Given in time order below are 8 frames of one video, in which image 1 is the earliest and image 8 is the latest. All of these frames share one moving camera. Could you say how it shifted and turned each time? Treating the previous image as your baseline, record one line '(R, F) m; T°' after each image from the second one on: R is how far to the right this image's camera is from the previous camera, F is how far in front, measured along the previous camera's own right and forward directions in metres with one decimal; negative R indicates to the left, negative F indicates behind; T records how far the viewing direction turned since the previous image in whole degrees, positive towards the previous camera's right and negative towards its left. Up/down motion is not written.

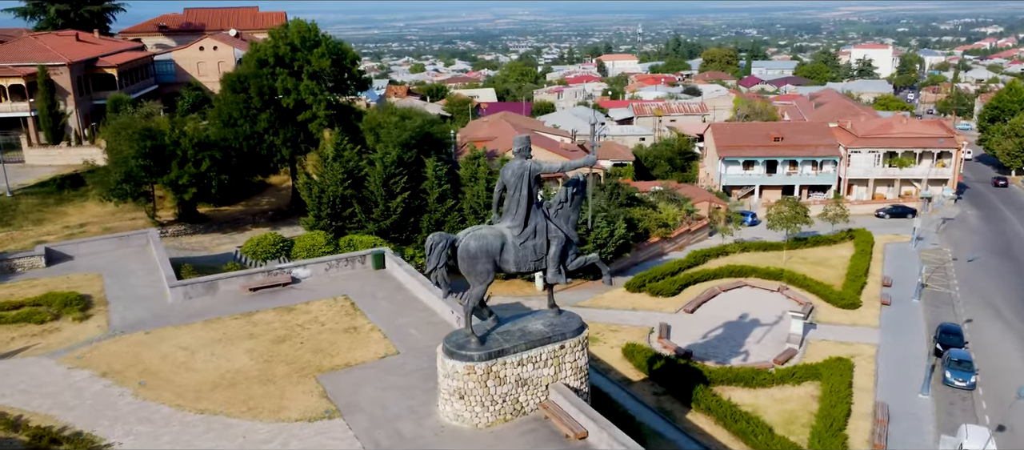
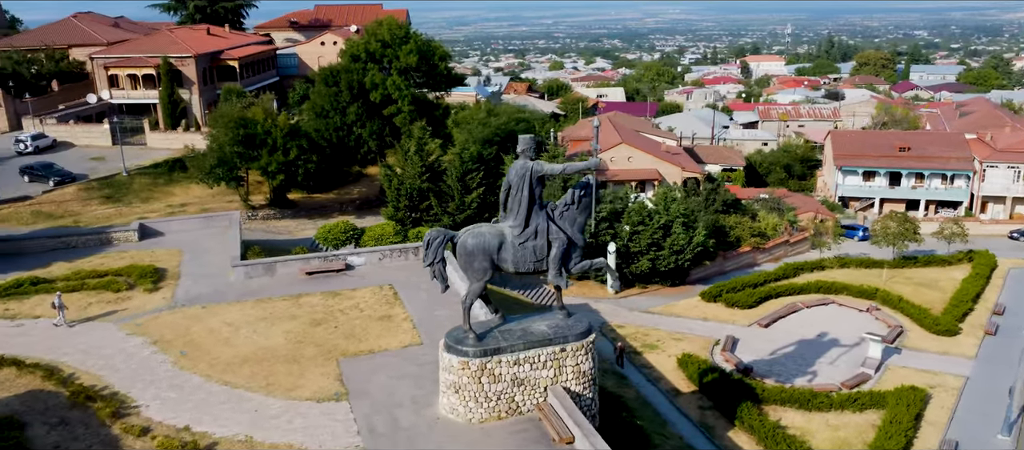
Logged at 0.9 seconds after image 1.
(+2.5, +0.1) m; -10°
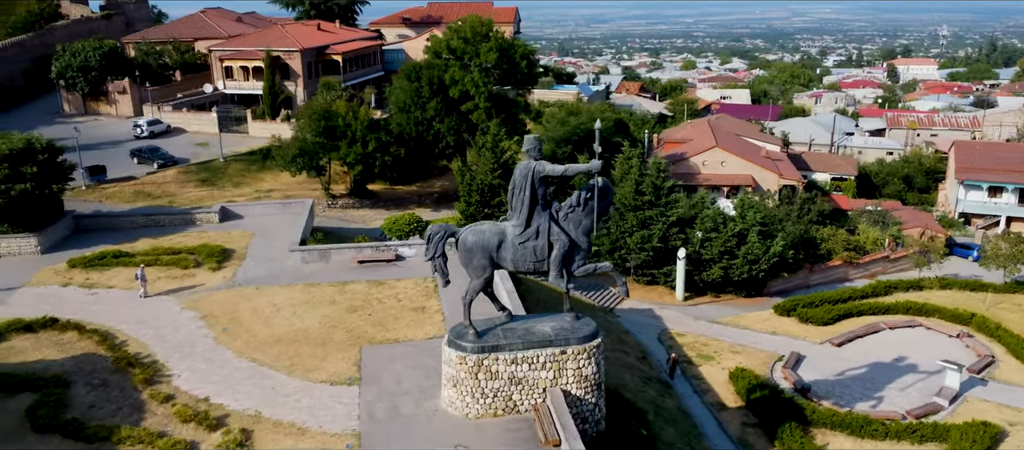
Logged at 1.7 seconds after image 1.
(+2.4, +0.1) m; -9°
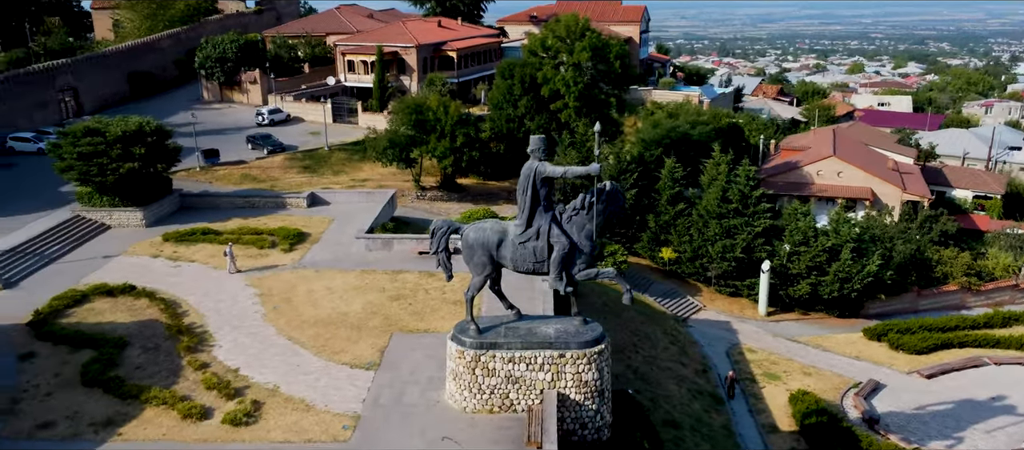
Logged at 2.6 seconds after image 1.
(+2.8, +0.2) m; -11°
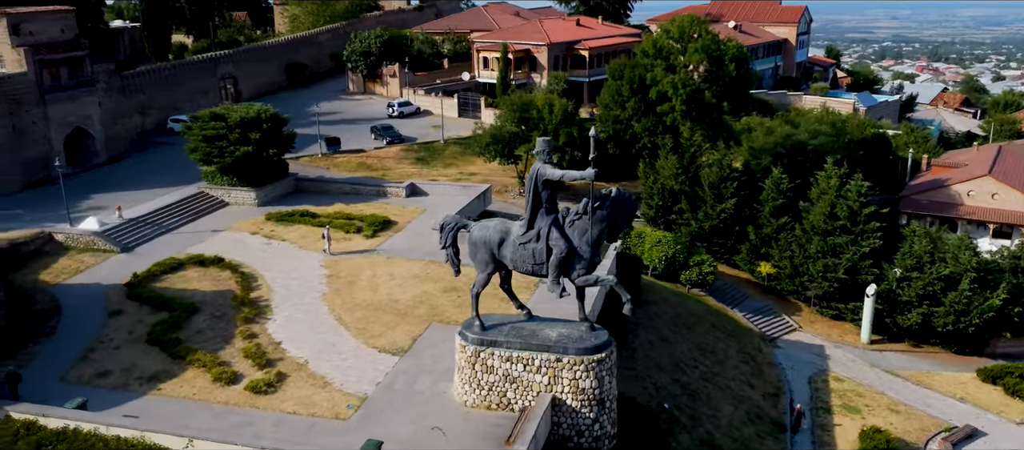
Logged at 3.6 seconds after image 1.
(+3.2, +0.3) m; -12°
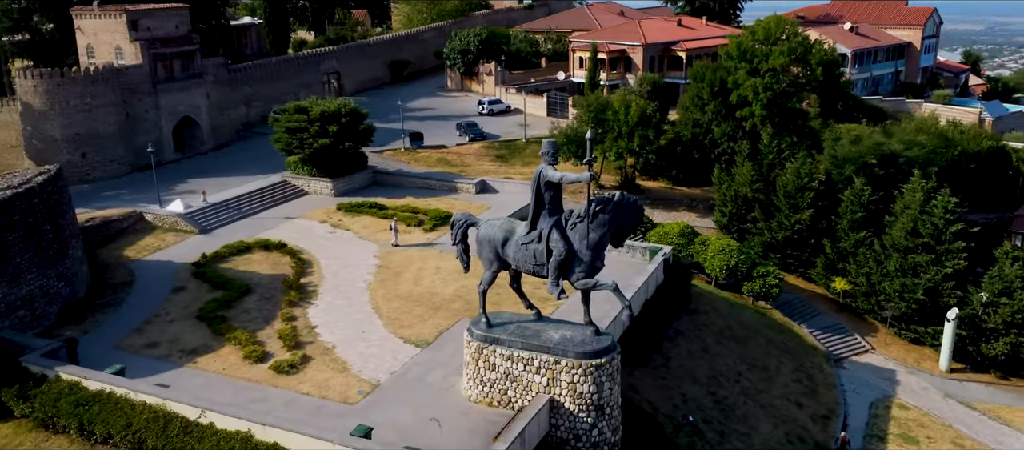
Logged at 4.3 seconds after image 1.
(+2.3, +0.1) m; -9°
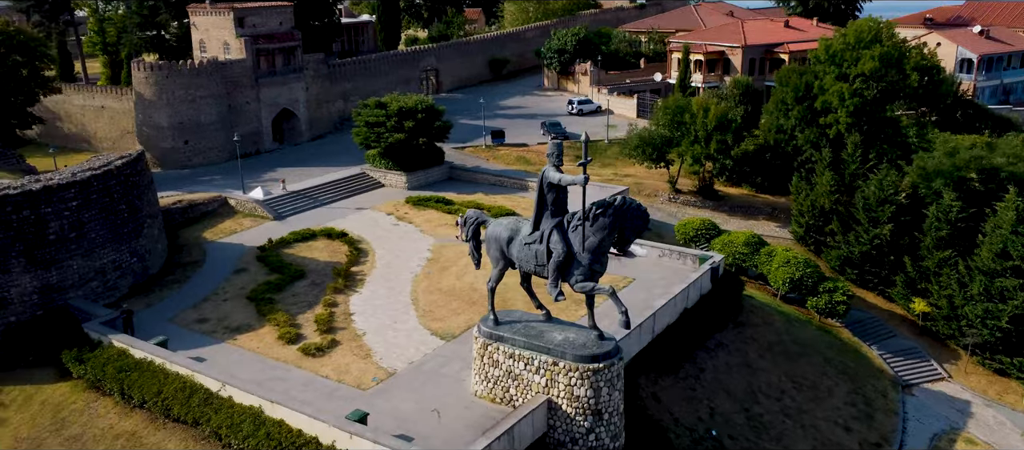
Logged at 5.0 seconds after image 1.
(+2.3, +0.1) m; -9°
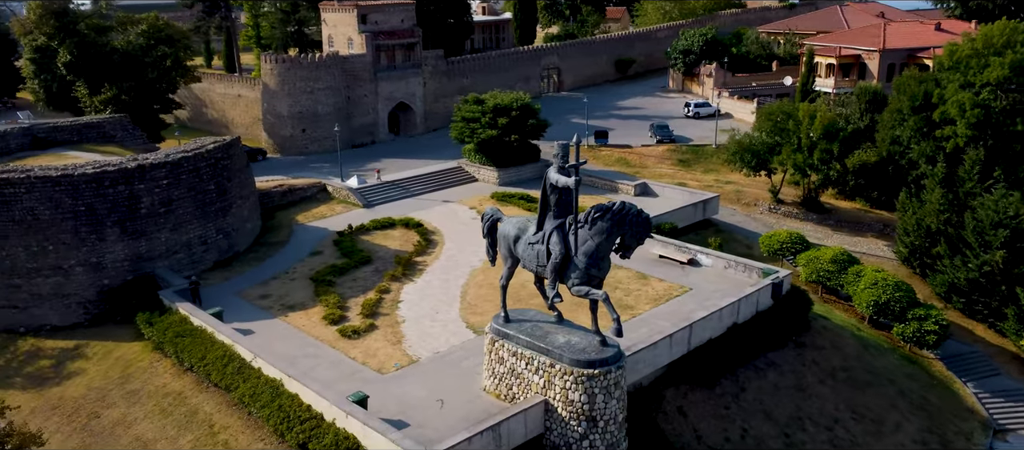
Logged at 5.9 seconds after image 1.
(+2.9, +0.2) m; -11°
